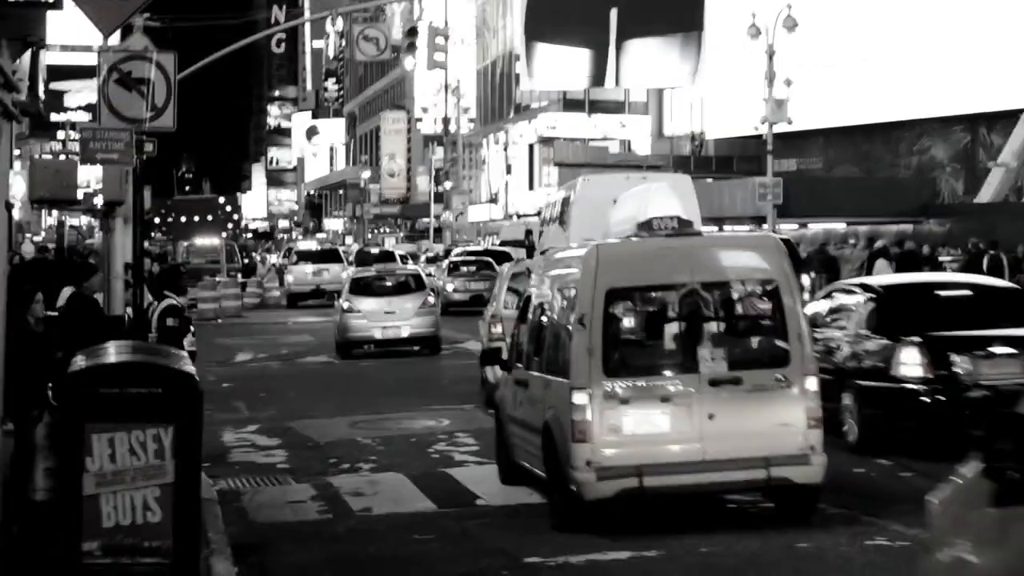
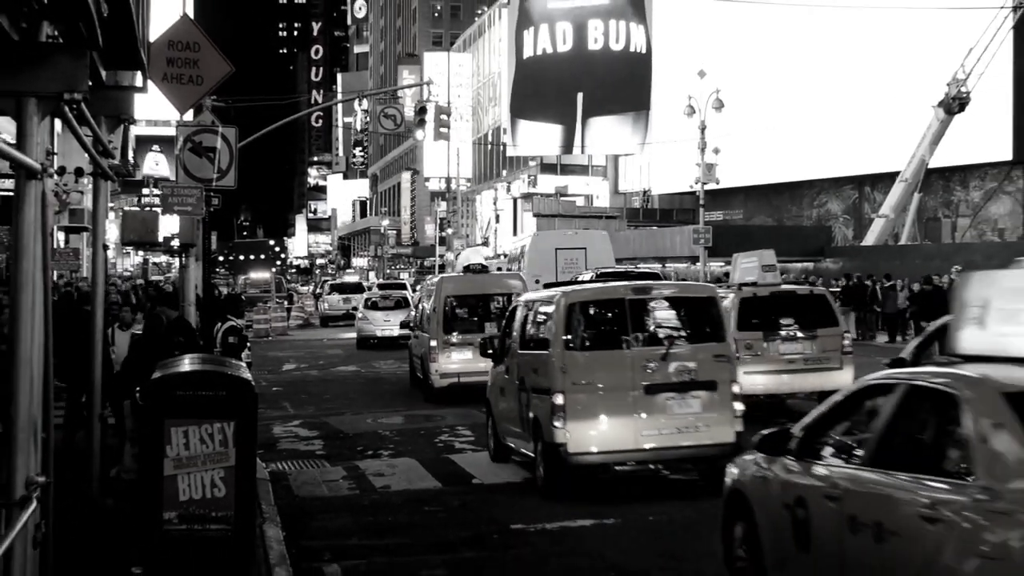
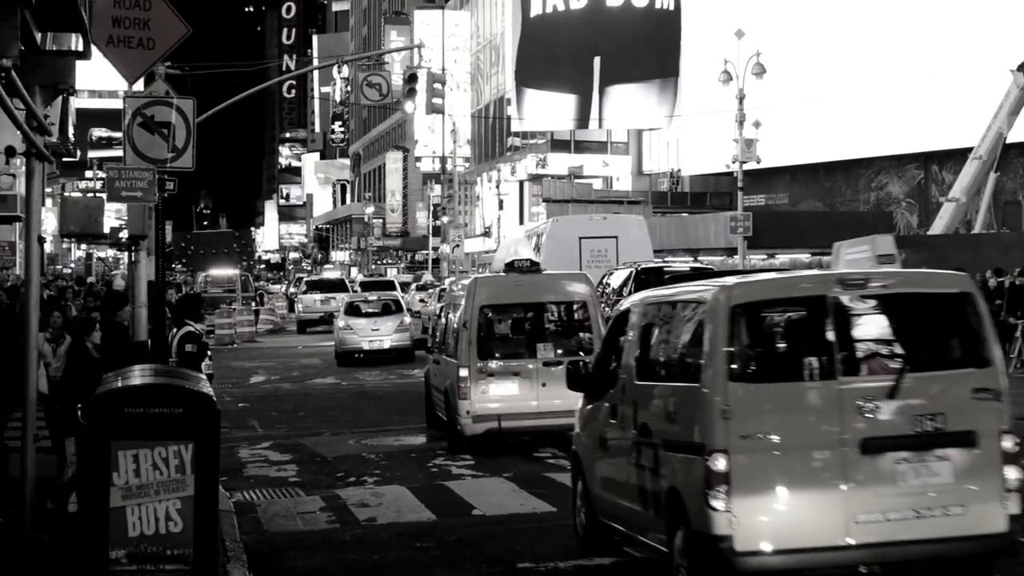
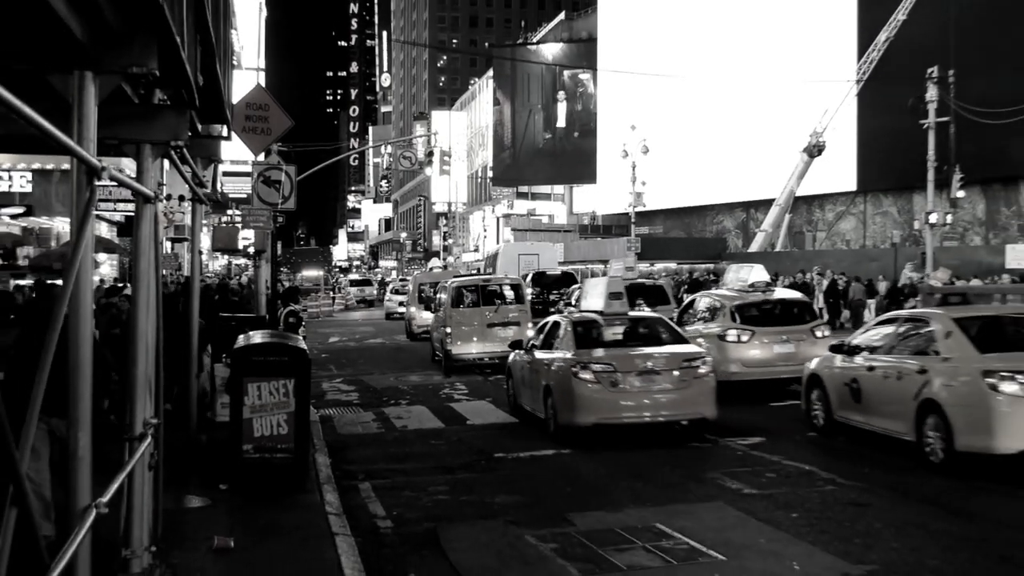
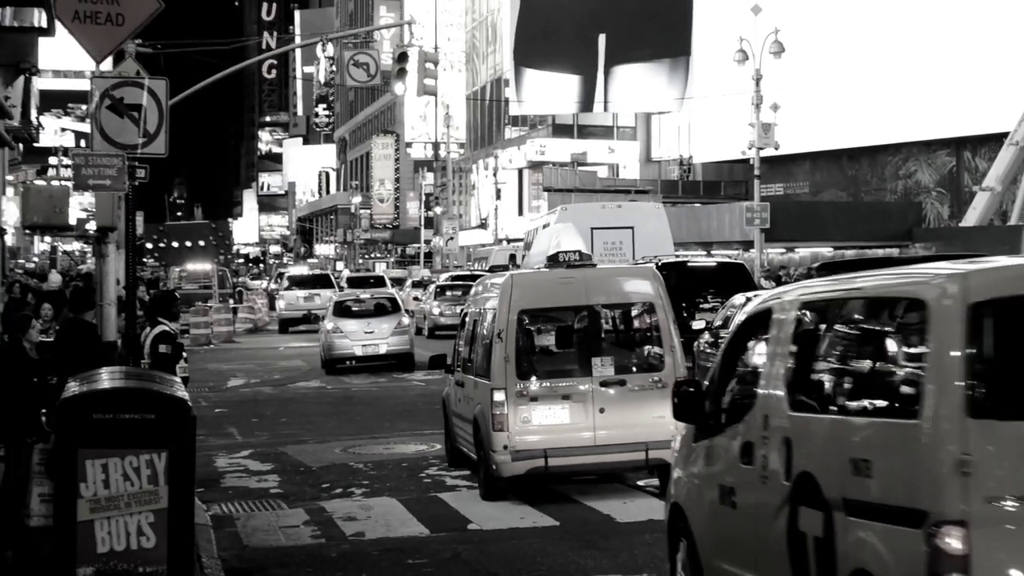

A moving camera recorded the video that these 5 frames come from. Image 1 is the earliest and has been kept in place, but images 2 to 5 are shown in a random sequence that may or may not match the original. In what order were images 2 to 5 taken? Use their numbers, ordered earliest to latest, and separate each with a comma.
5, 3, 2, 4
